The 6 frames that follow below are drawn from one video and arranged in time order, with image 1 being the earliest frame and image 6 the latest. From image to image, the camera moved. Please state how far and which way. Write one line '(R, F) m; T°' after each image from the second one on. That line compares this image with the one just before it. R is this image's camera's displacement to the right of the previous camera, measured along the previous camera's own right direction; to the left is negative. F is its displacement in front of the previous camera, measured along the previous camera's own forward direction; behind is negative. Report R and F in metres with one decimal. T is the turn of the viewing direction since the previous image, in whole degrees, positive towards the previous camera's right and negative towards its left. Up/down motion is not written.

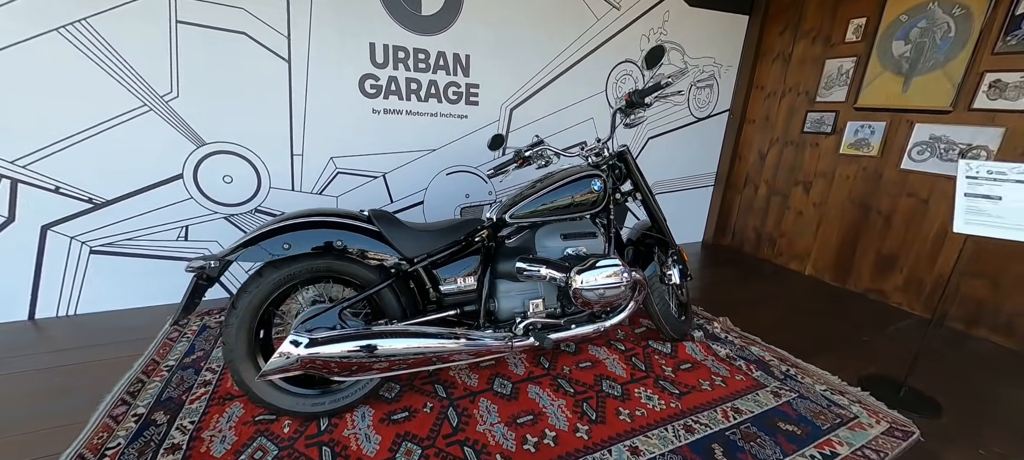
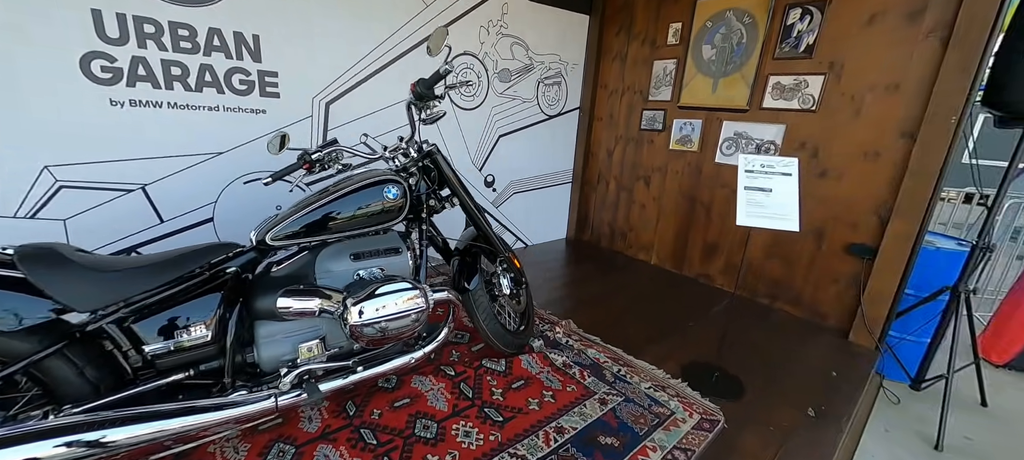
(+0.4, +0.2) m; +14°
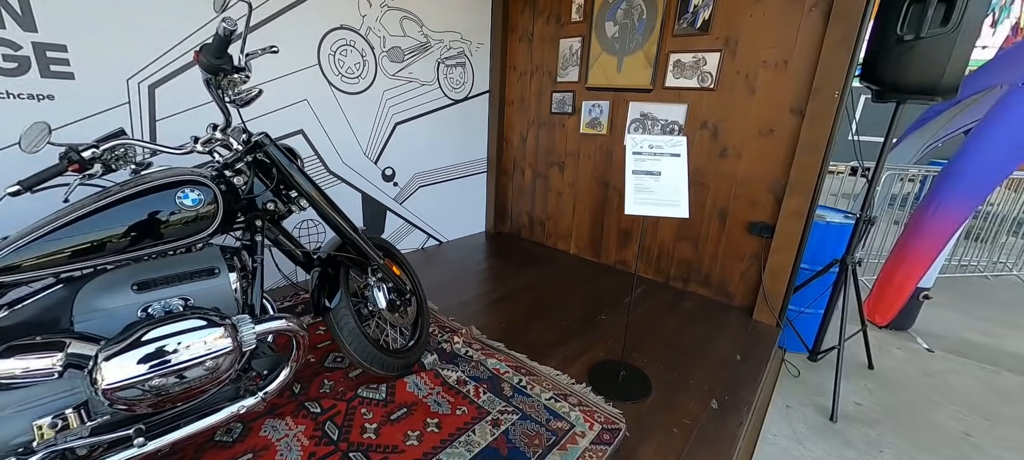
(+0.3, +0.2) m; +8°
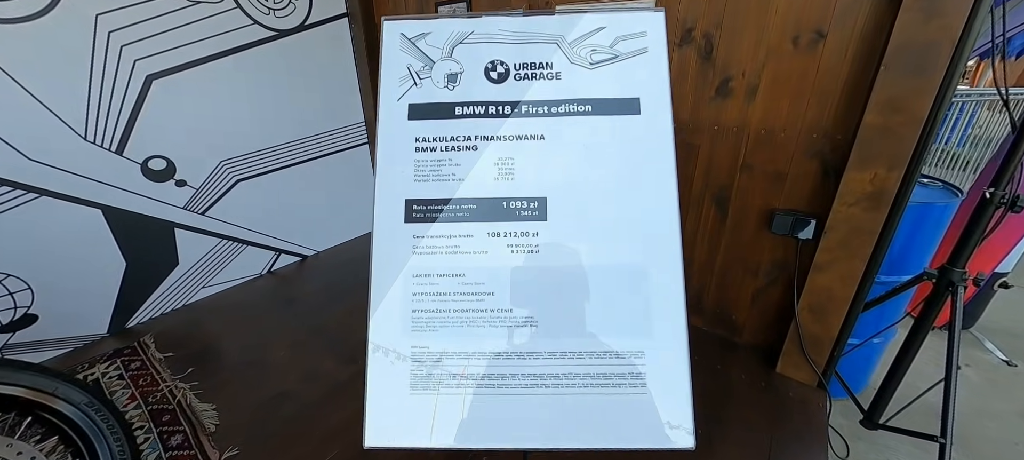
(+0.5, +1.1) m; +3°
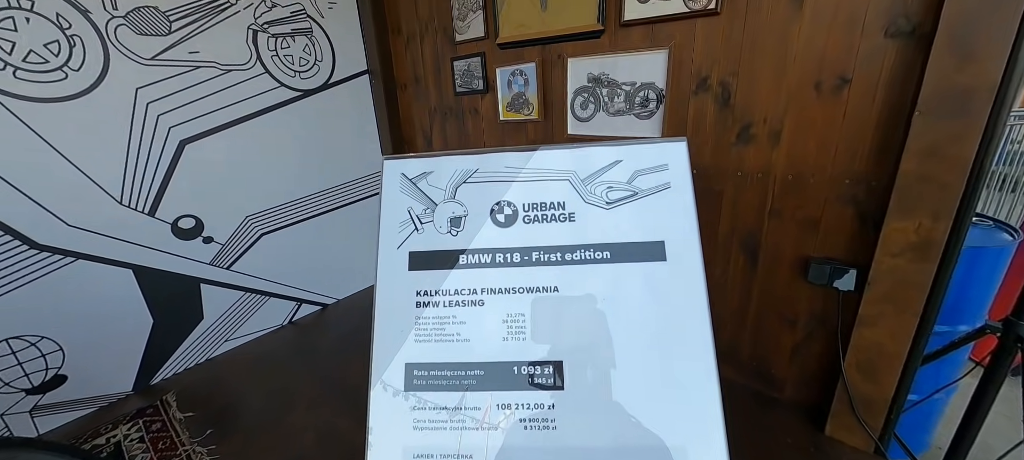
(0.0, 0.0) m; -3°
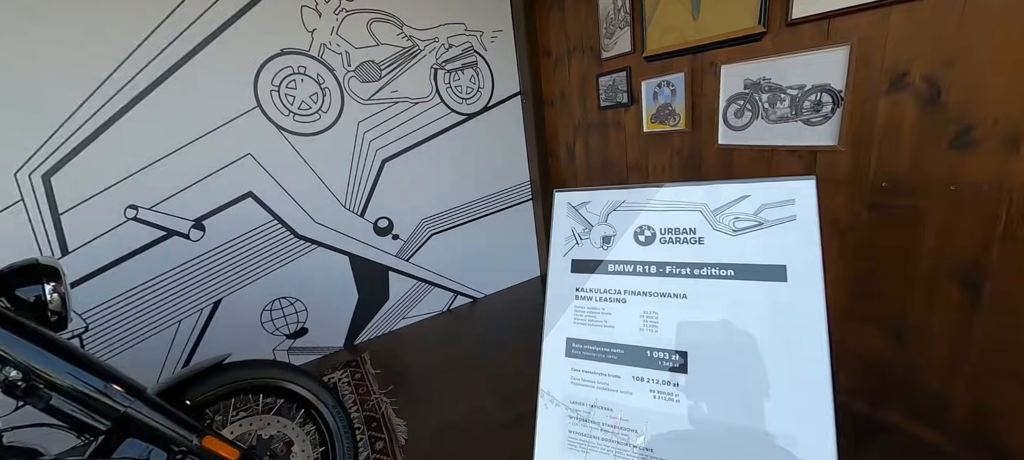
(0.0, -0.1) m; -19°
